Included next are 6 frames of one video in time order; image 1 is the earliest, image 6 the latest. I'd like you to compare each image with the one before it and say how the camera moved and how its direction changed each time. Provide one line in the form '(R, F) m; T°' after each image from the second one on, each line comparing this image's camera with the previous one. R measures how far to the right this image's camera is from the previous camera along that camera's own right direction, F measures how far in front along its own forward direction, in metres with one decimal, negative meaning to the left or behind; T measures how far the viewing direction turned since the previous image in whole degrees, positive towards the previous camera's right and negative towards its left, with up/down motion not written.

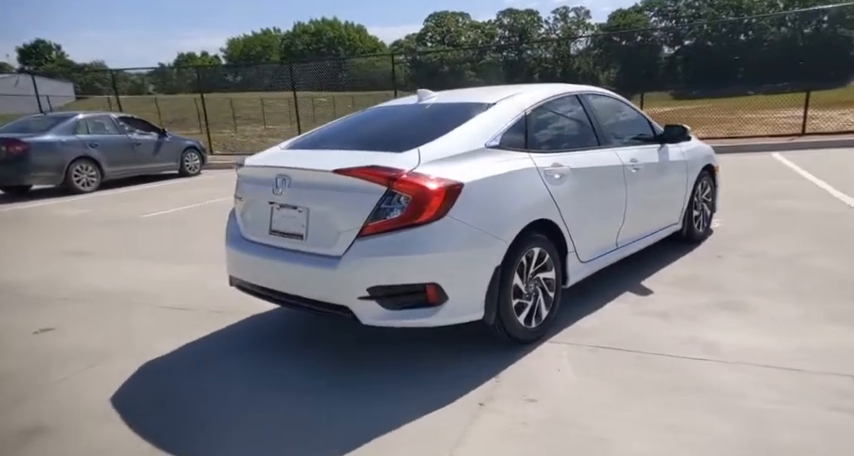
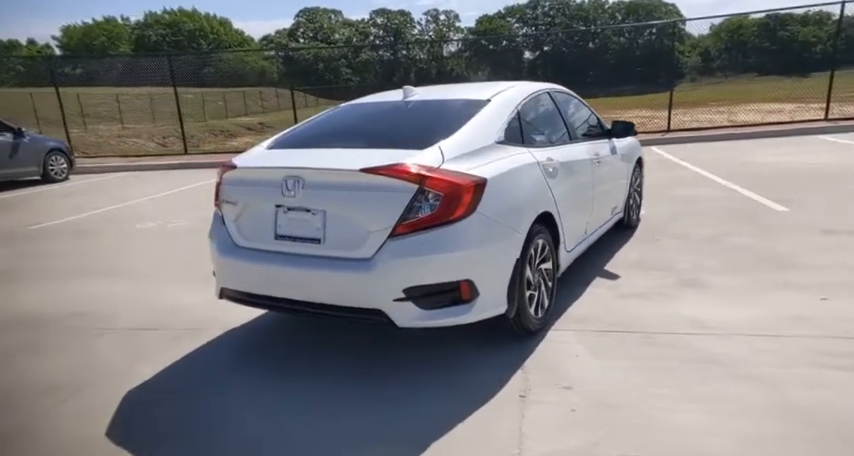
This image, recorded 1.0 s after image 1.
(-0.8, +0.1) m; +13°
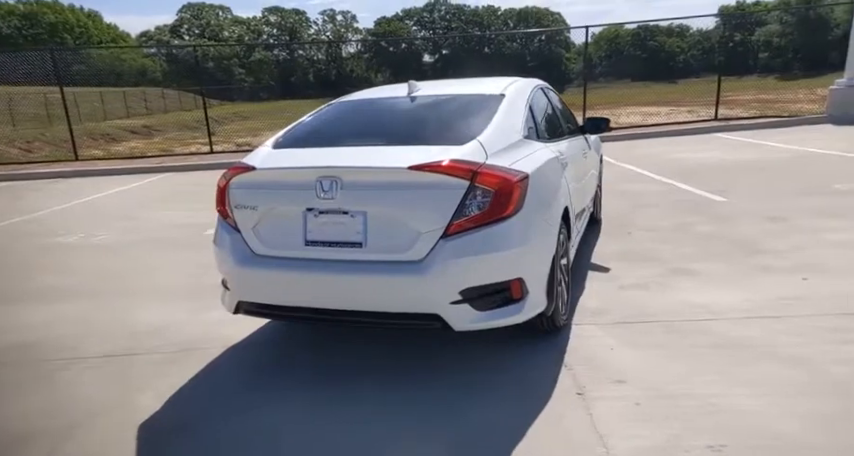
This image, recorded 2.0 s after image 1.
(-0.7, +0.2) m; +11°
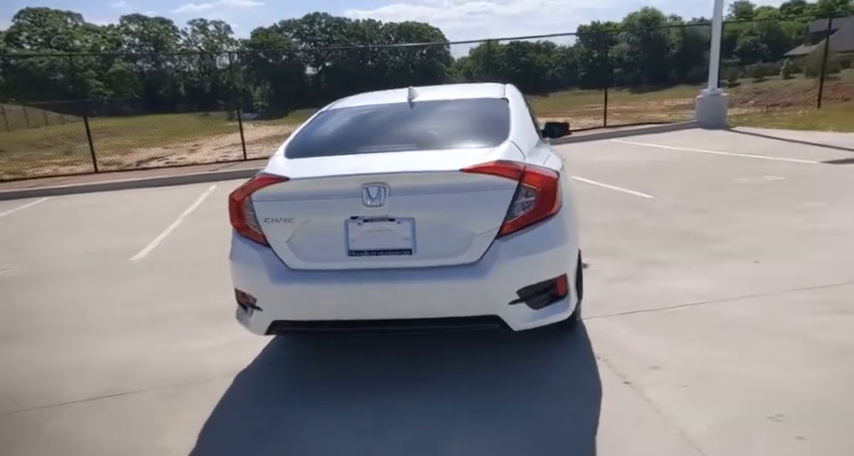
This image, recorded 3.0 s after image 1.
(-0.8, +0.1) m; +12°
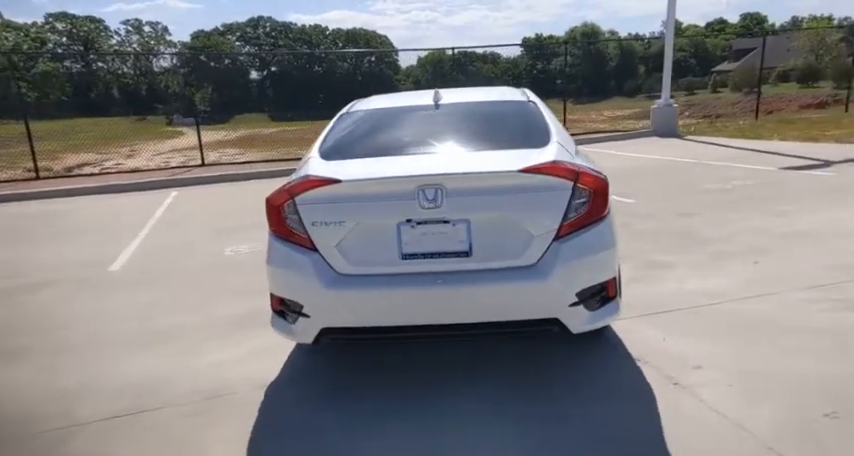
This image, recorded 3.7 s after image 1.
(-0.5, +0.1) m; +6°
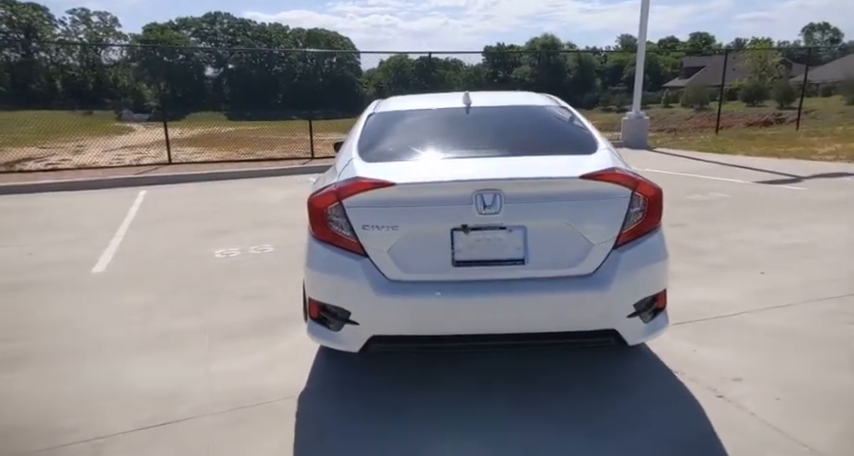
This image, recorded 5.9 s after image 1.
(-0.4, +0.1) m; +5°
